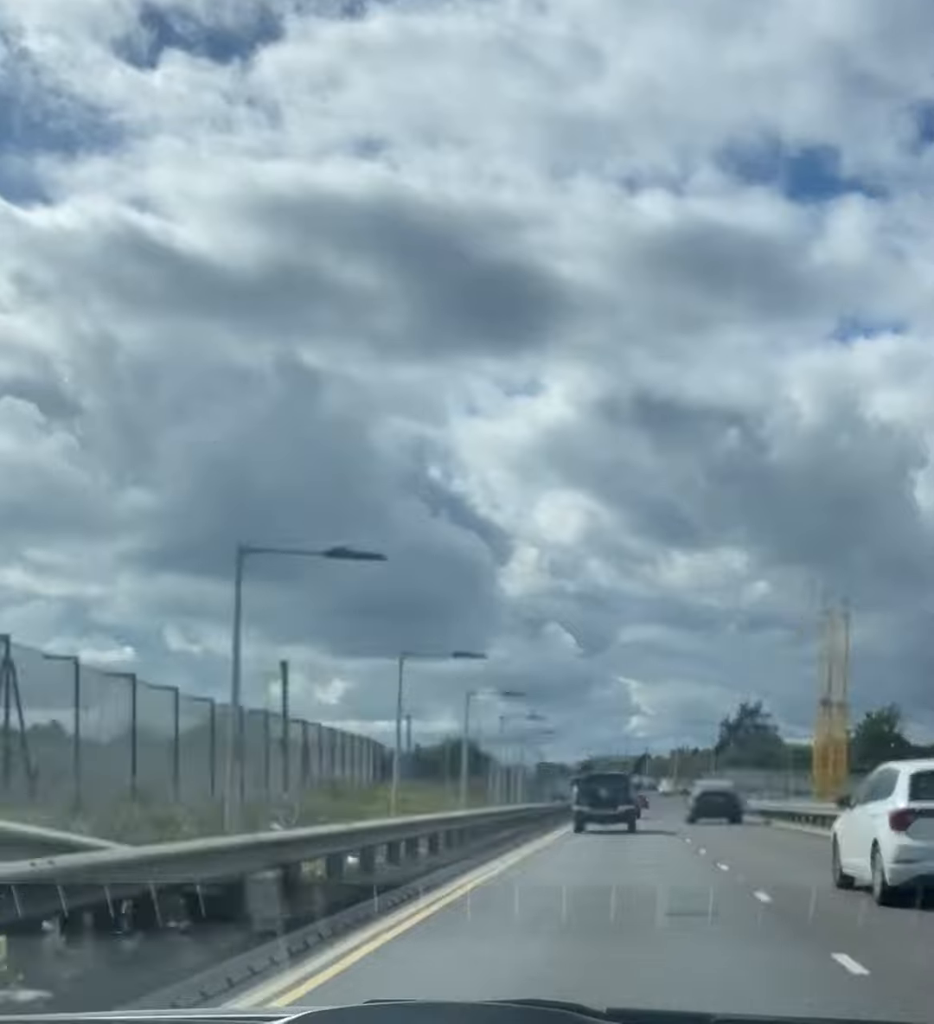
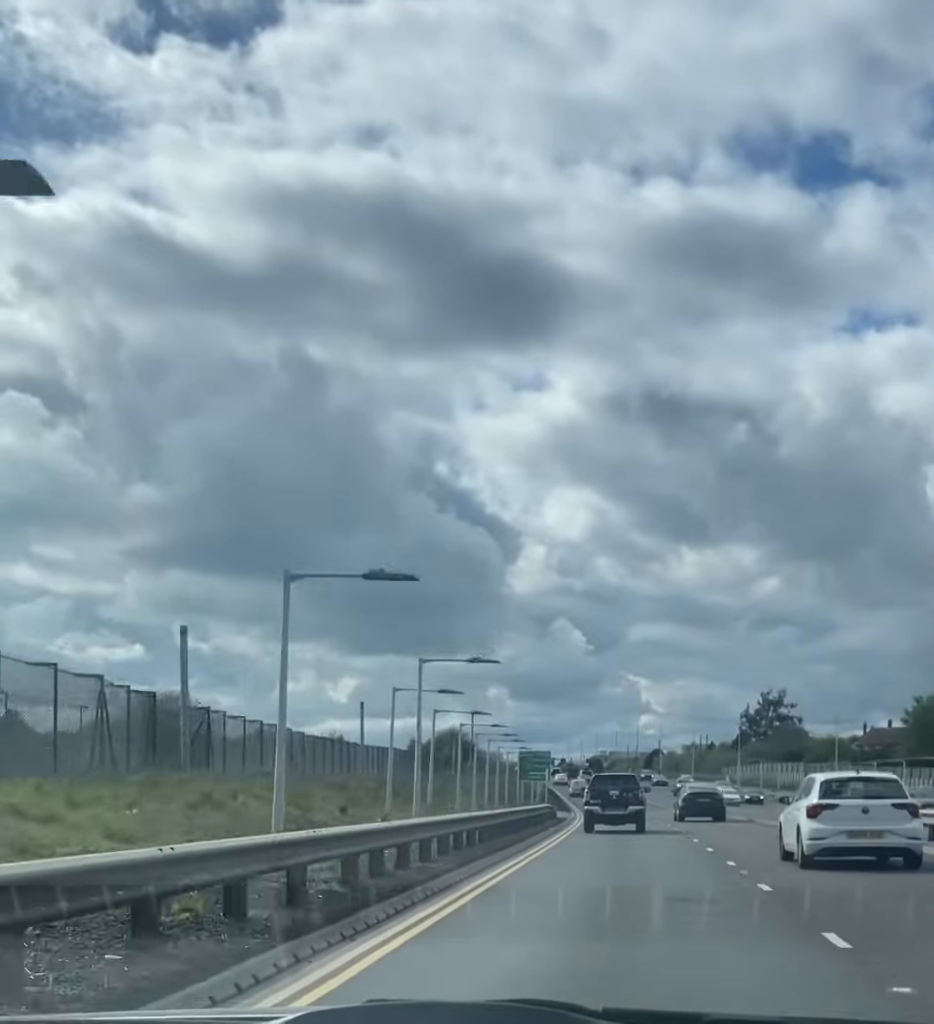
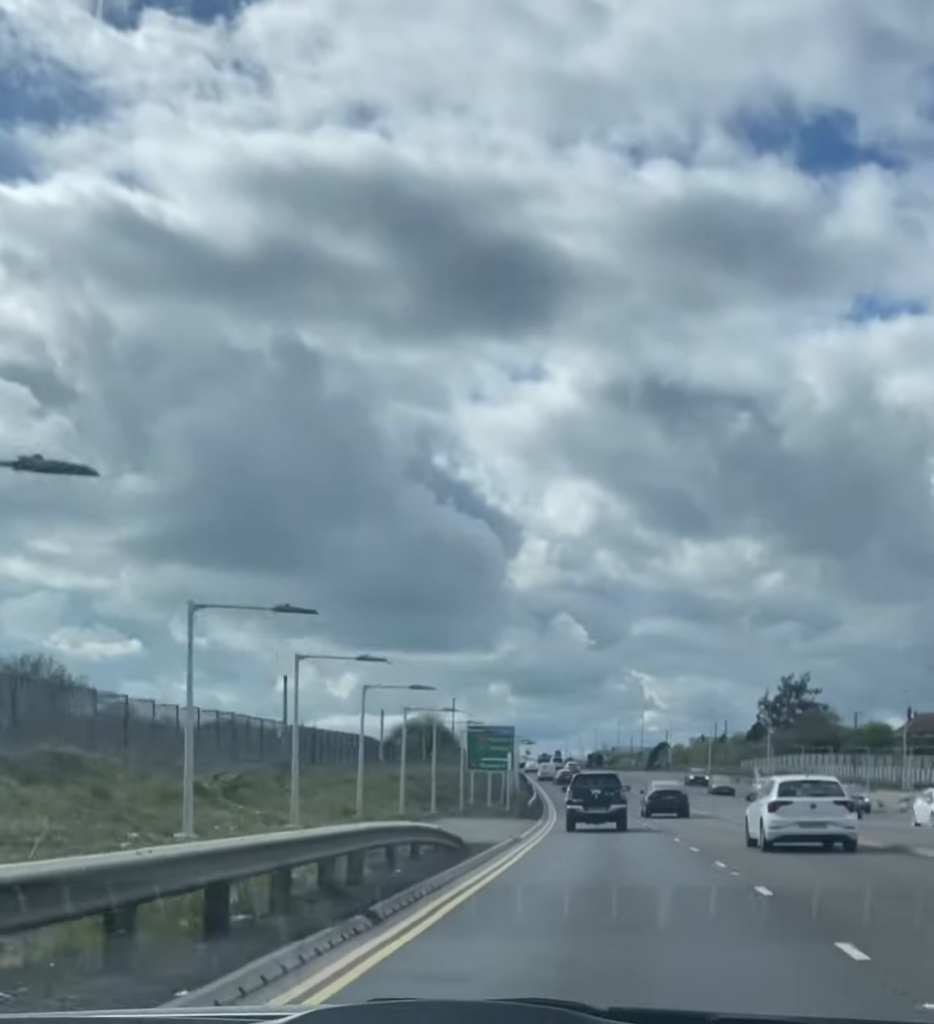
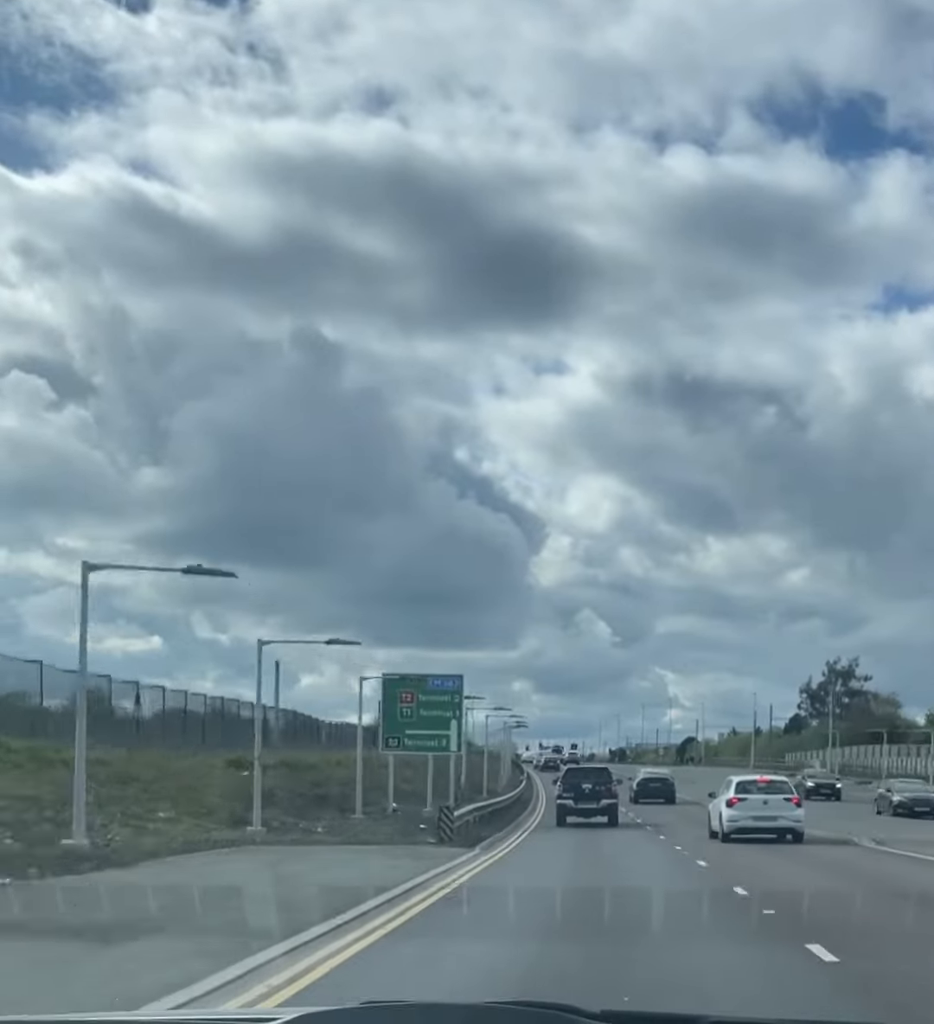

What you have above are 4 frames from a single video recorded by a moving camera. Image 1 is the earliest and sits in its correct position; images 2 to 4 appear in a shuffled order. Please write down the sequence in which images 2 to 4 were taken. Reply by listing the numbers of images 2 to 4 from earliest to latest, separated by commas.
2, 3, 4
